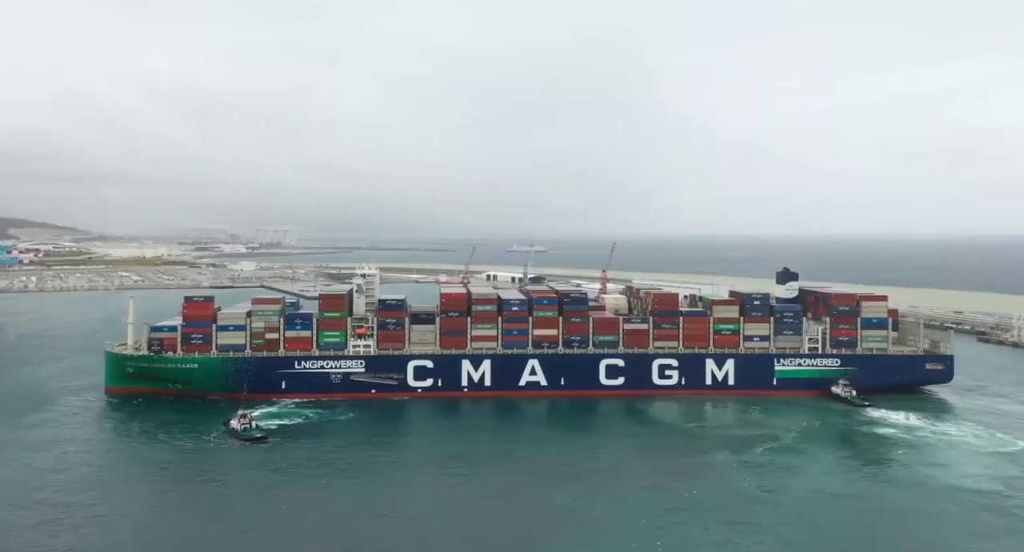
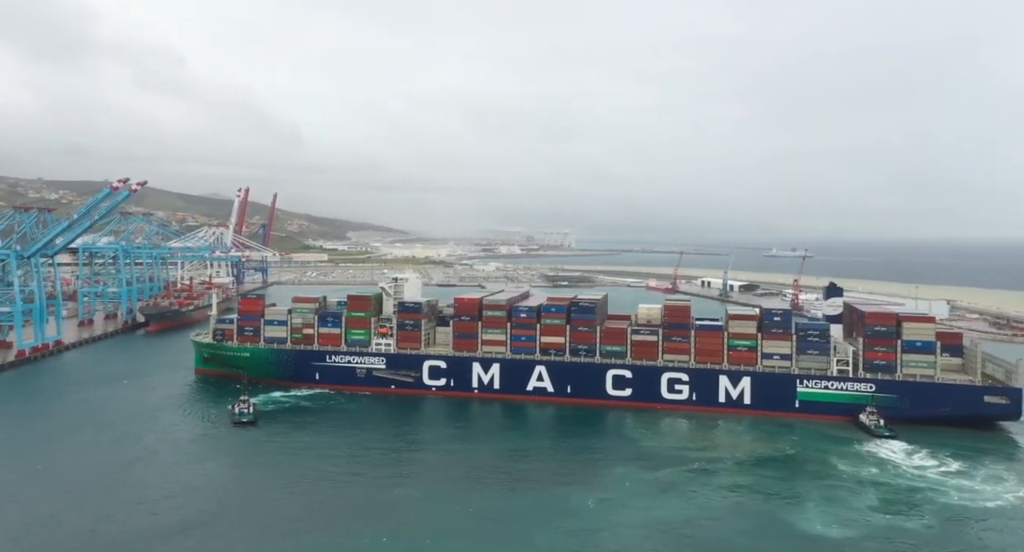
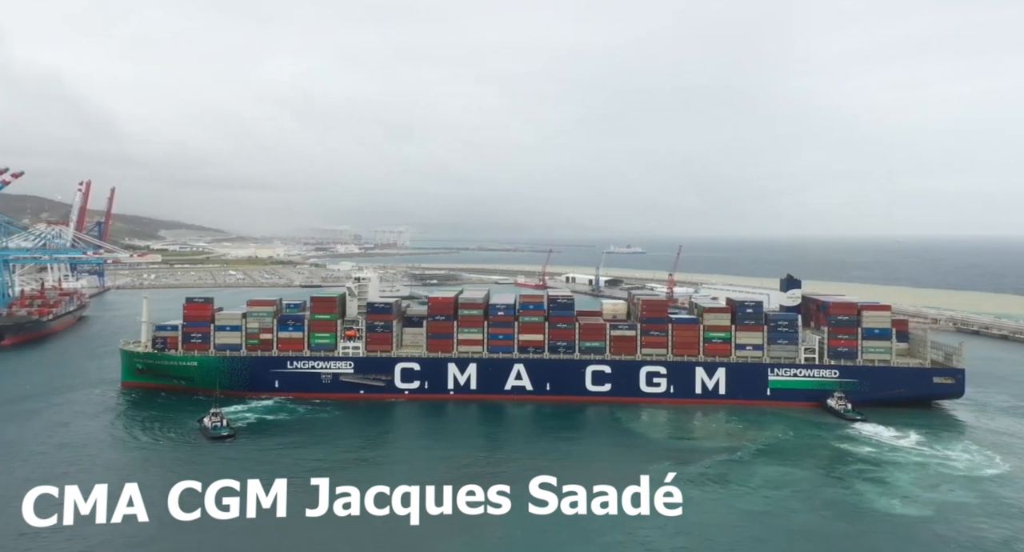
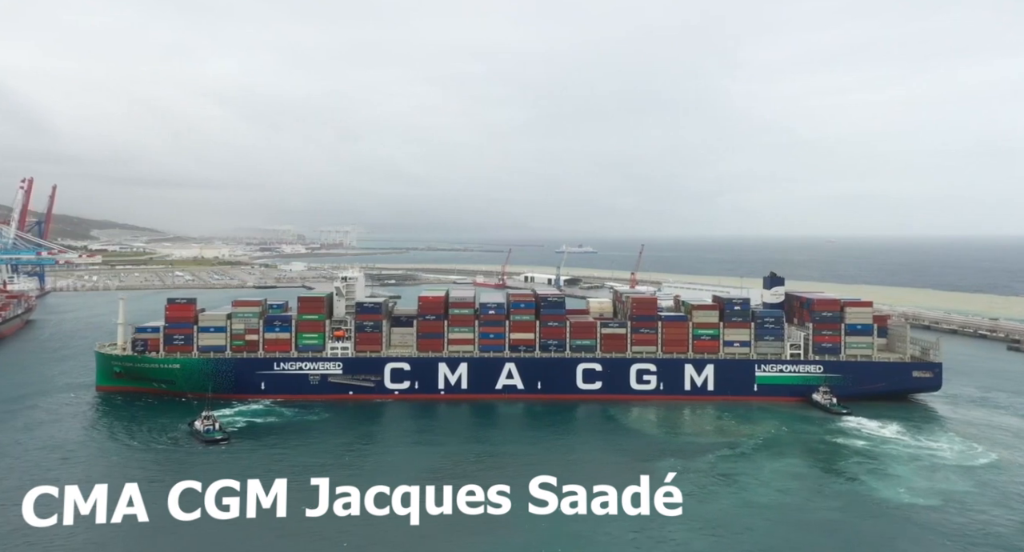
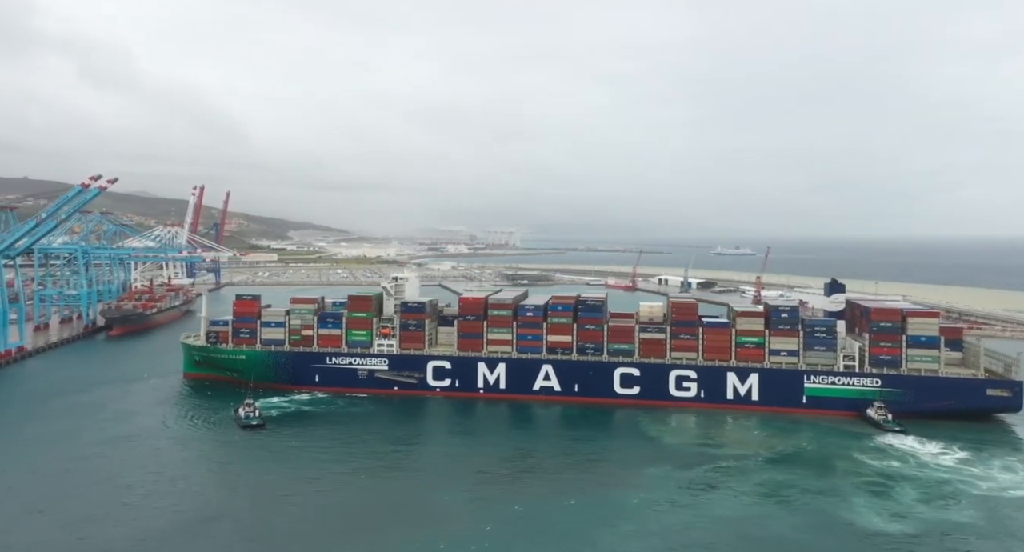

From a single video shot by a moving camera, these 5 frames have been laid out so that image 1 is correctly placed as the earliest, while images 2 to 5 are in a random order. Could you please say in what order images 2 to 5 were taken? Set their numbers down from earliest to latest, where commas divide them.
4, 3, 5, 2
